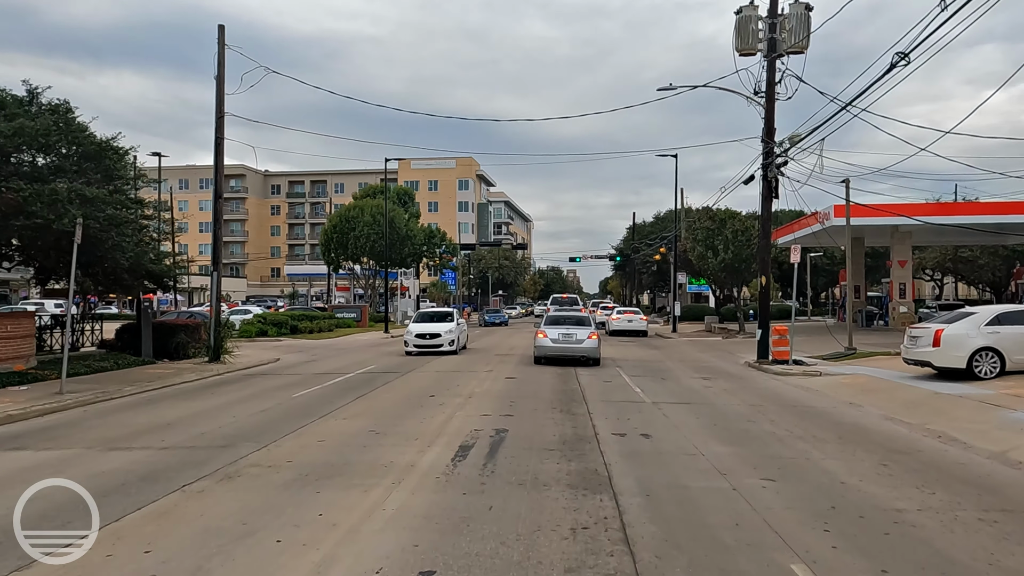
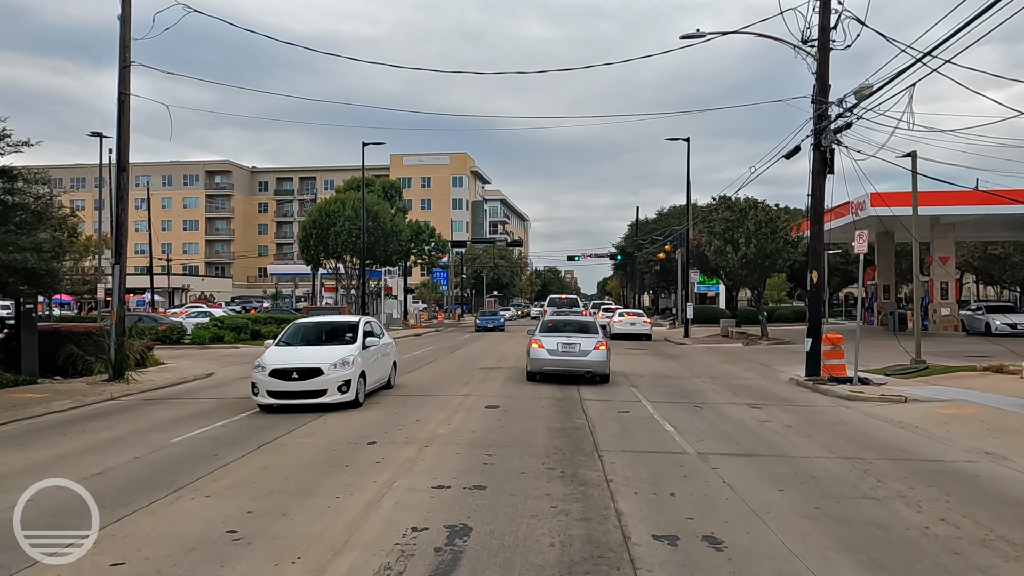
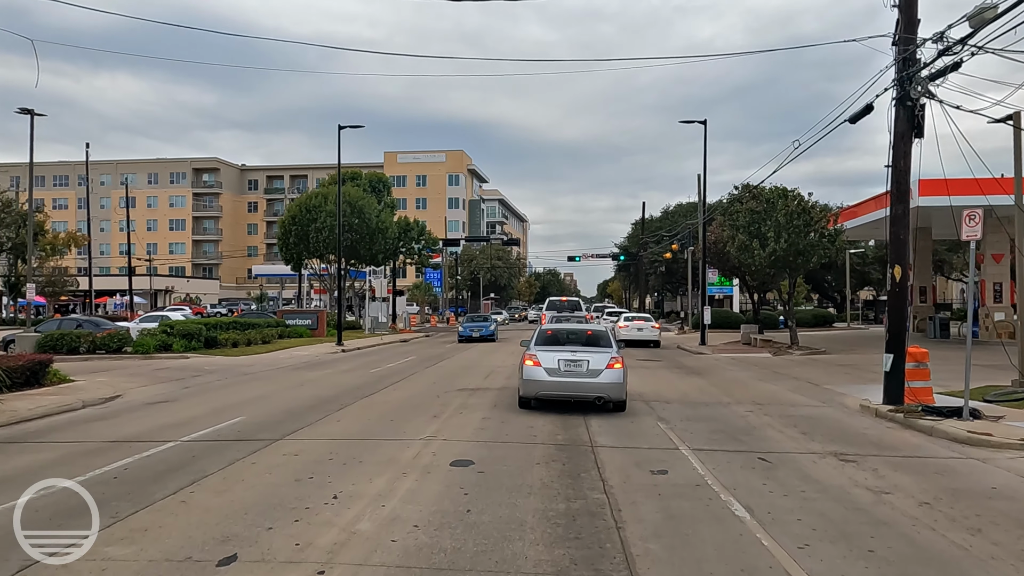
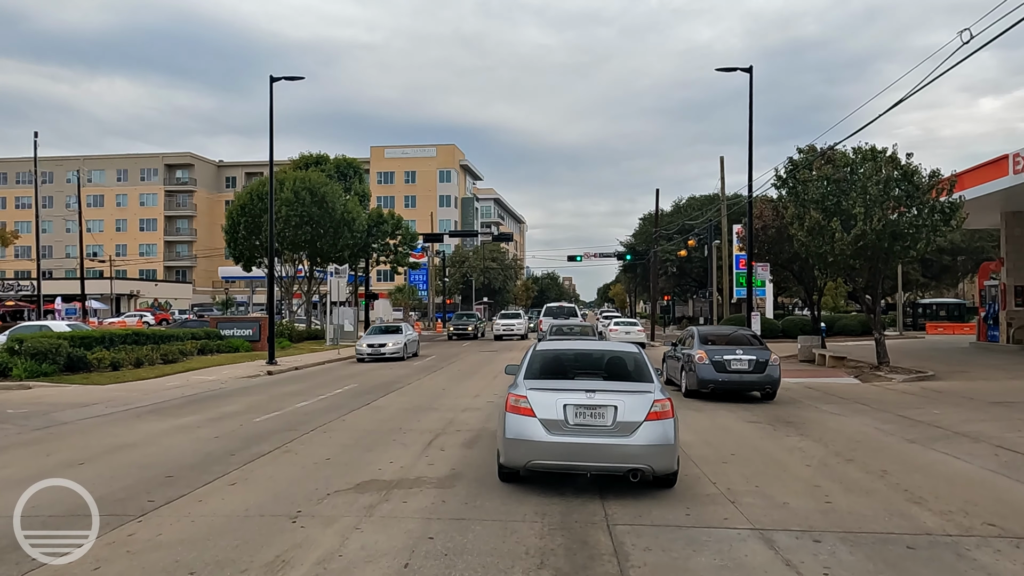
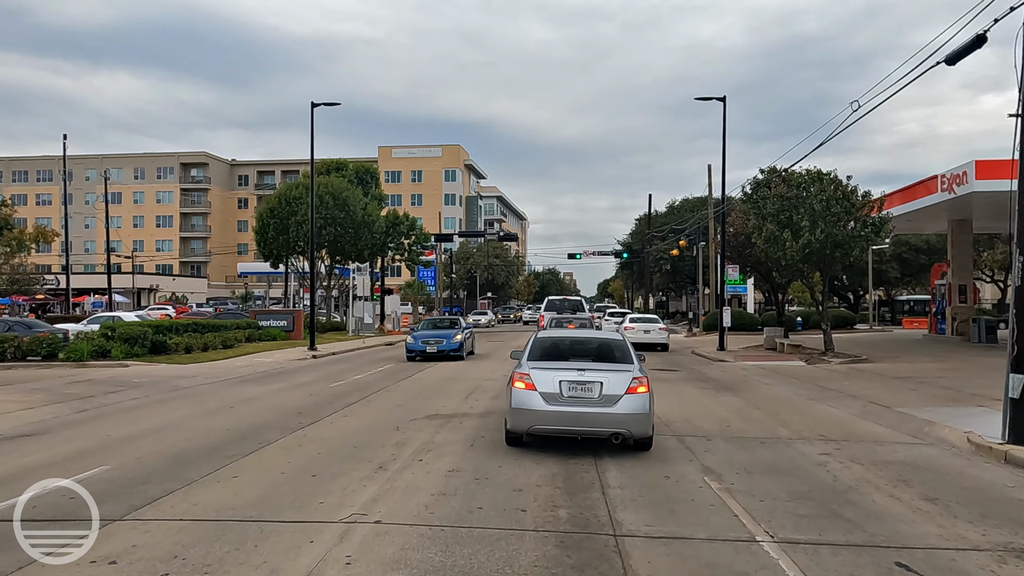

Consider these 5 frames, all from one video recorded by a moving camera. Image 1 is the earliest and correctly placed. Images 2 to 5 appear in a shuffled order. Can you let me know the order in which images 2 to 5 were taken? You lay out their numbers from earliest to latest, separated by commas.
2, 3, 5, 4
